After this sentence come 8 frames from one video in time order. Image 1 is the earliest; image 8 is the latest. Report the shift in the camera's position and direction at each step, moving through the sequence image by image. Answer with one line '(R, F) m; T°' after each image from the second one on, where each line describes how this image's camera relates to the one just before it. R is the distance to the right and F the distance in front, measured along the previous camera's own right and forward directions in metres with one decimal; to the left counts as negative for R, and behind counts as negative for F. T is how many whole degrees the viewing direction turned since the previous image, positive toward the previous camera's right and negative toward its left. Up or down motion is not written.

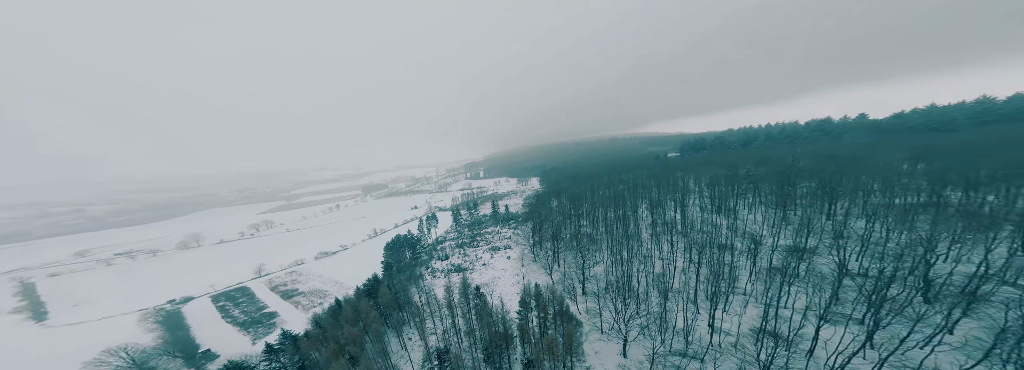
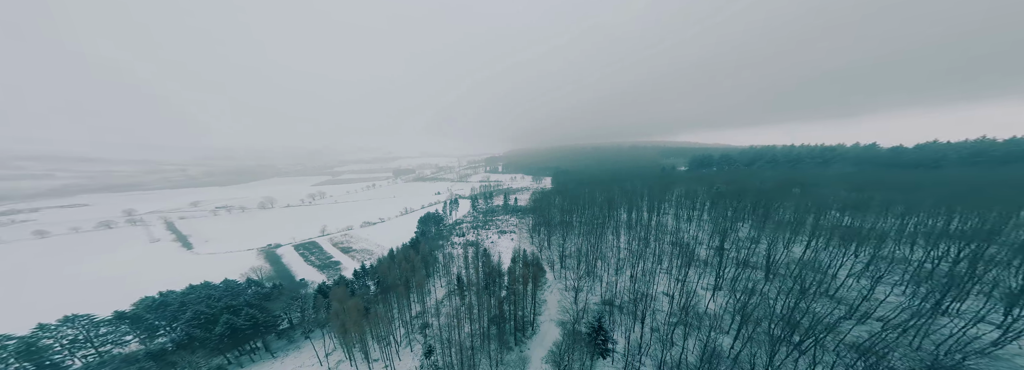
(+3.0, -13.6) m; -5°
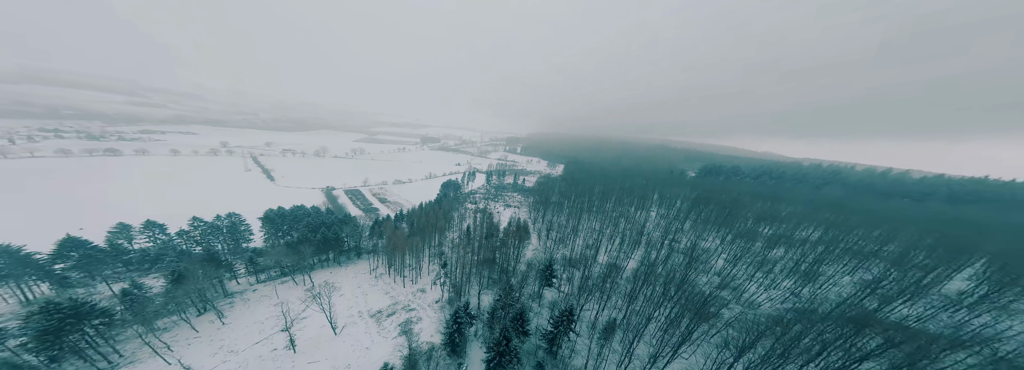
(+3.8, -12.1) m; -5°
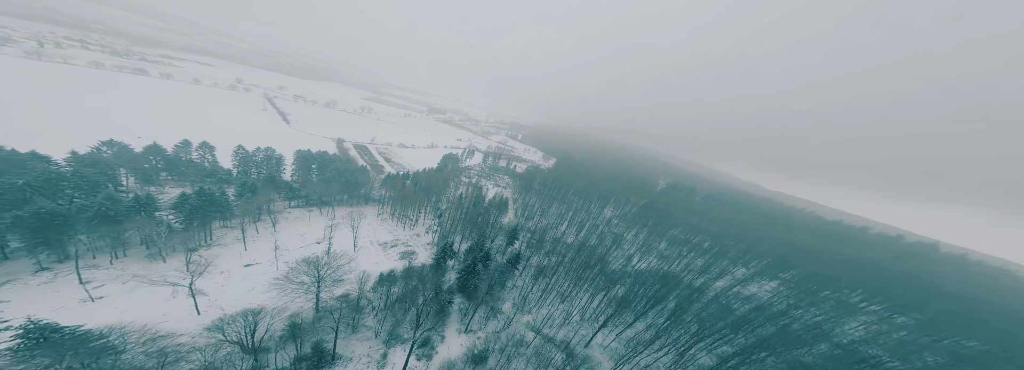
(+2.6, -13.1) m; +1°
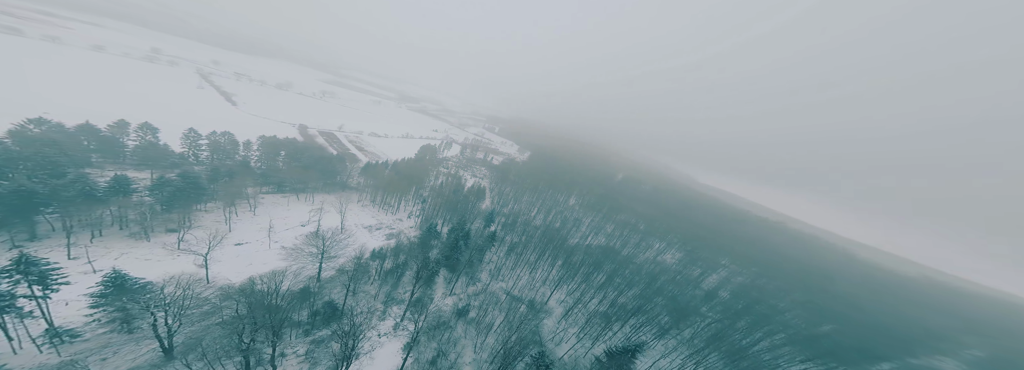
(-0.5, -7.1) m; +6°
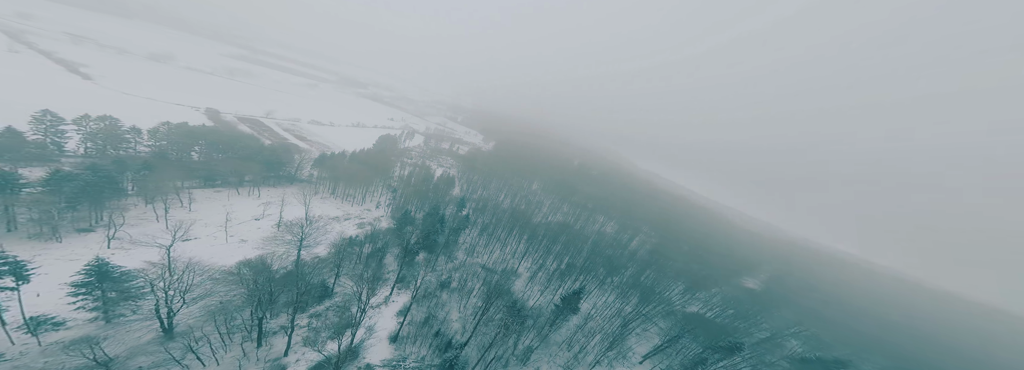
(-2.3, -5.4) m; +10°
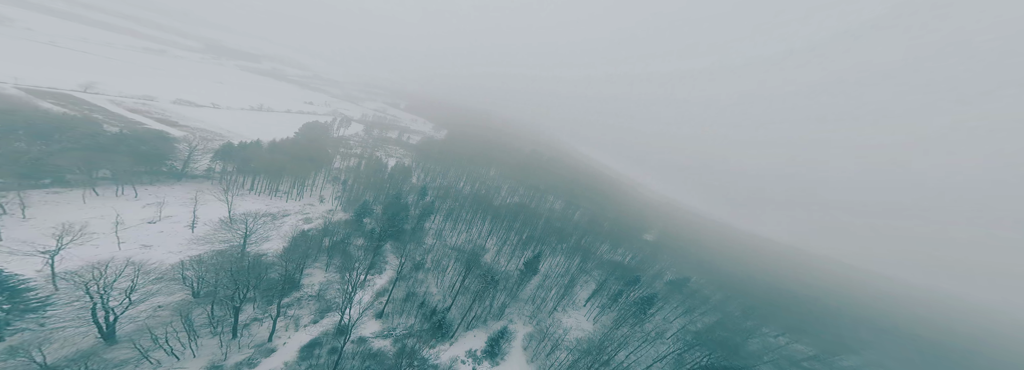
(-4.0, -4.3) m; +14°
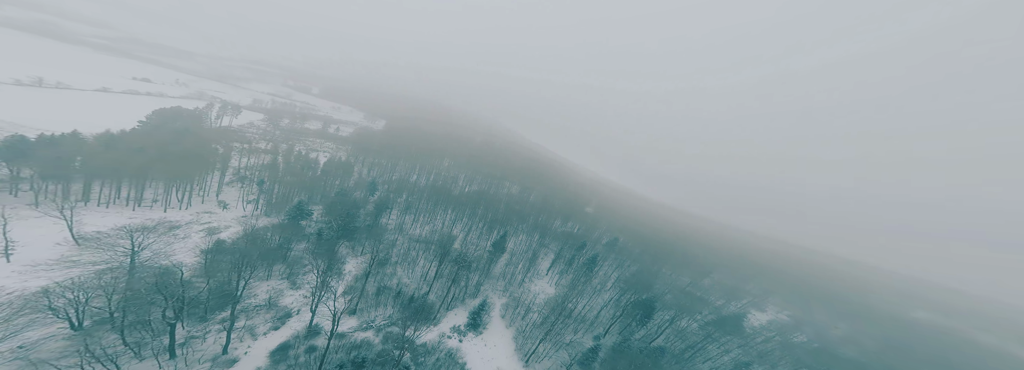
(-4.8, -2.3) m; +15°
